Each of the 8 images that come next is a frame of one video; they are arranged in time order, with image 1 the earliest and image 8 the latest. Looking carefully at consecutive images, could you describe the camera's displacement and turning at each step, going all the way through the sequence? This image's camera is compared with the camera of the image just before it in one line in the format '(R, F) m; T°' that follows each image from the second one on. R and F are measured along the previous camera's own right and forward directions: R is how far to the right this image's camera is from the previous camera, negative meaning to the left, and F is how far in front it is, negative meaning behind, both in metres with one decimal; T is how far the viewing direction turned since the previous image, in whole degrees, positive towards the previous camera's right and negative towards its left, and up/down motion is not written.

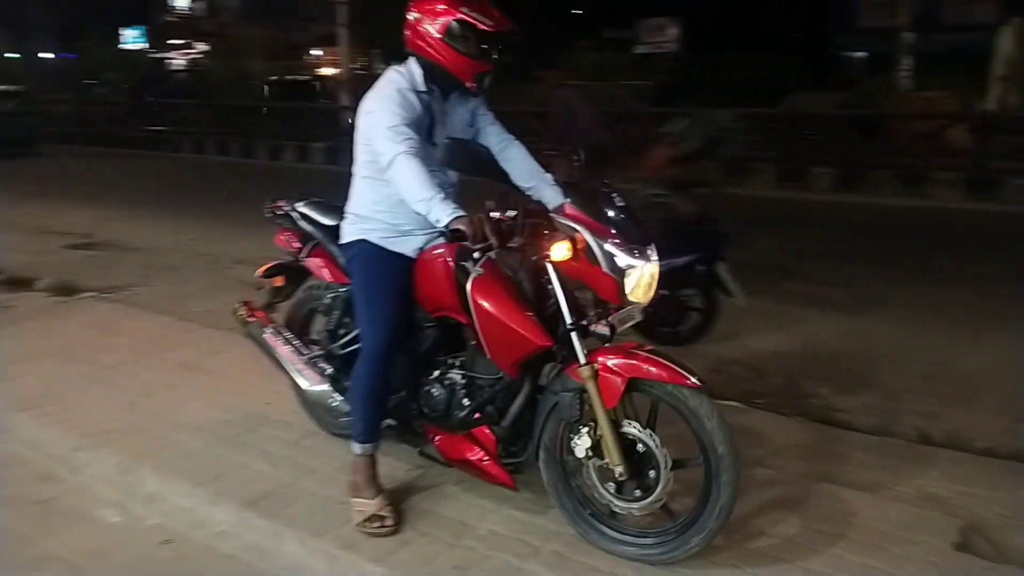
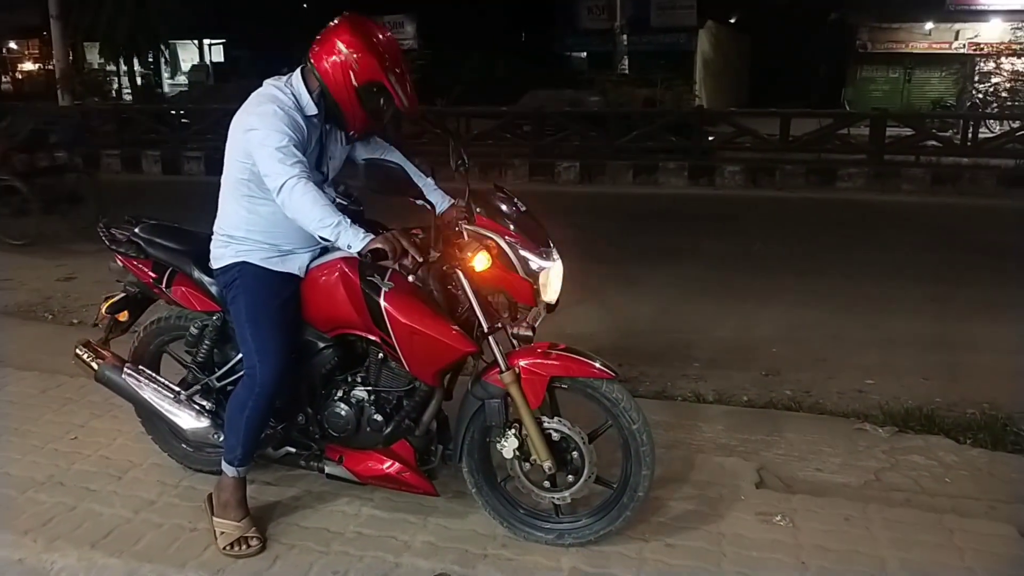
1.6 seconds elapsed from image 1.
(-0.4, -0.1) m; +17°
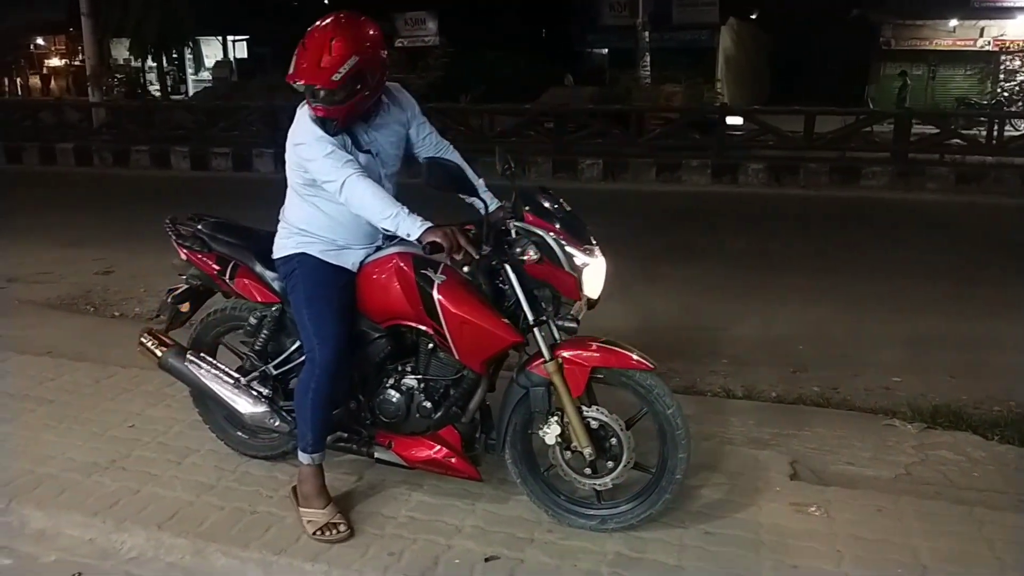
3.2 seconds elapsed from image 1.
(-0.1, -0.1) m; -1°
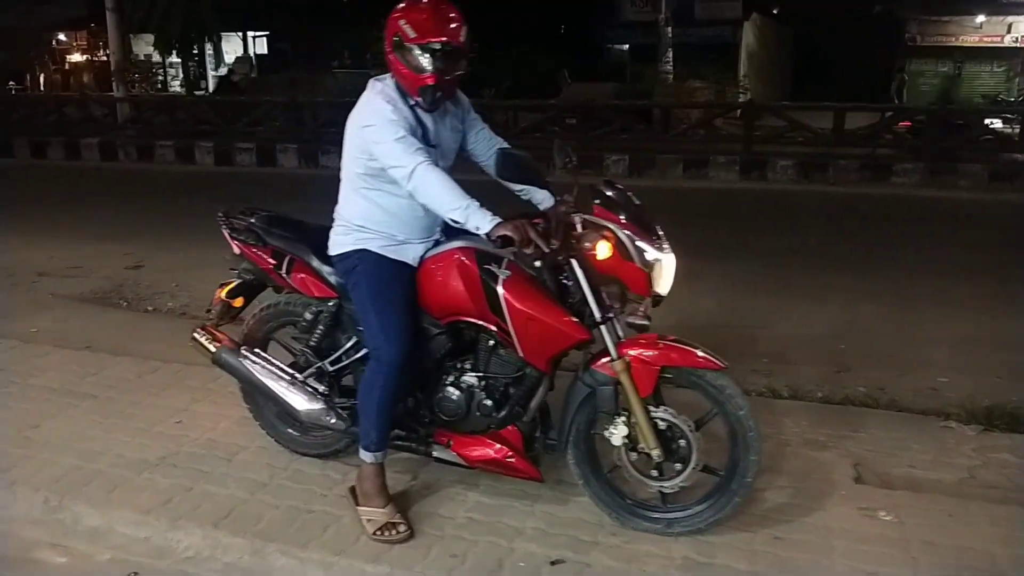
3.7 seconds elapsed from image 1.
(-0.2, +0.1) m; -1°
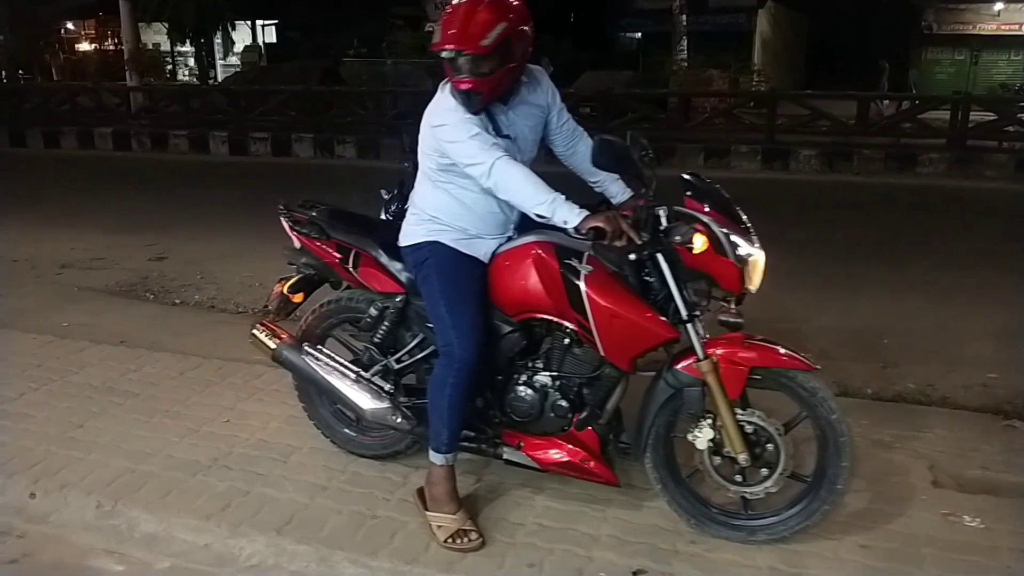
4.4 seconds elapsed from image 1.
(-0.2, +0.1) m; 0°
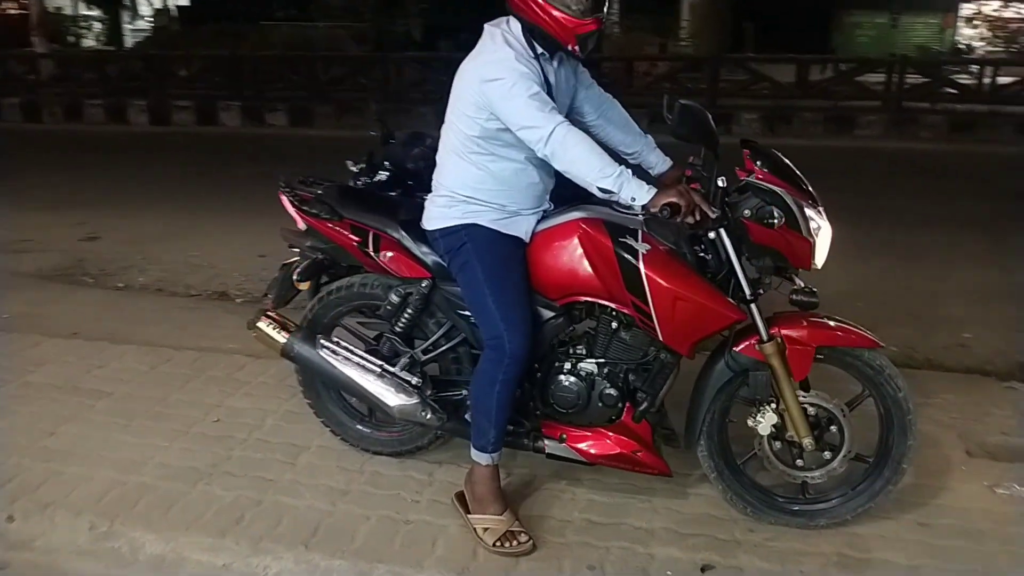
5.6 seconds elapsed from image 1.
(-0.4, +0.3) m; +5°
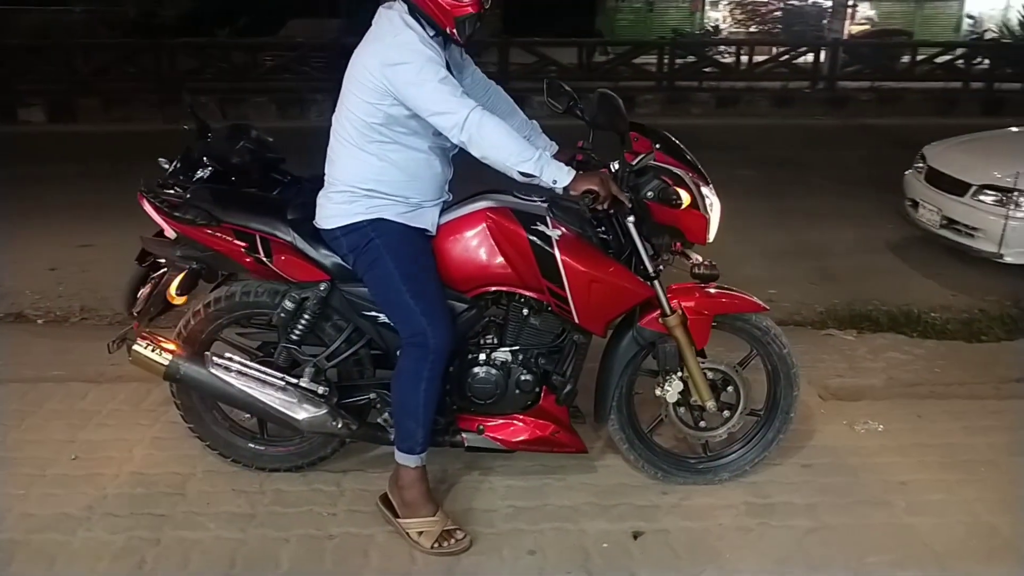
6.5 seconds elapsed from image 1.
(-0.4, +0.1) m; +14°
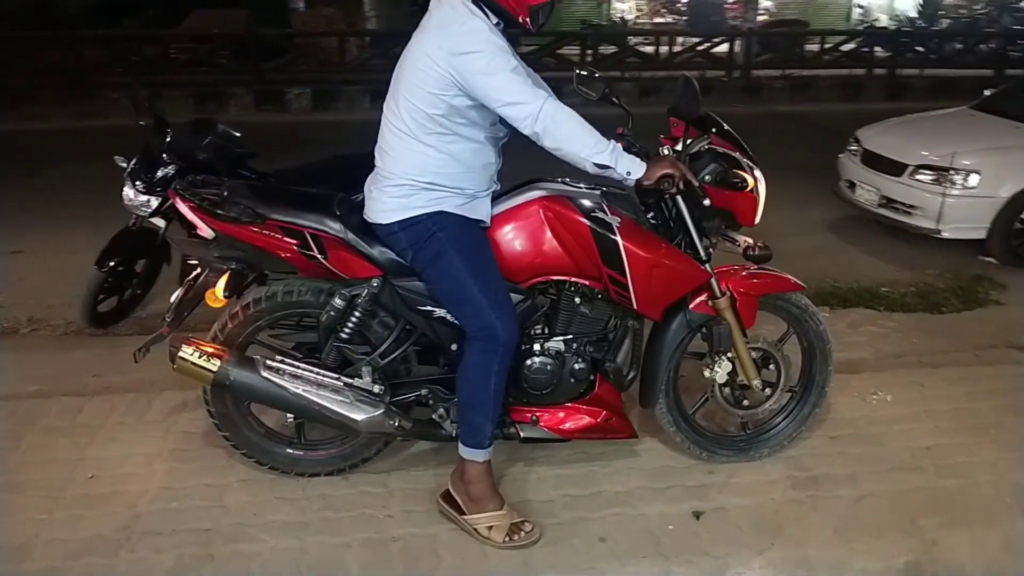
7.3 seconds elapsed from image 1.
(-0.5, 0.0) m; +6°
